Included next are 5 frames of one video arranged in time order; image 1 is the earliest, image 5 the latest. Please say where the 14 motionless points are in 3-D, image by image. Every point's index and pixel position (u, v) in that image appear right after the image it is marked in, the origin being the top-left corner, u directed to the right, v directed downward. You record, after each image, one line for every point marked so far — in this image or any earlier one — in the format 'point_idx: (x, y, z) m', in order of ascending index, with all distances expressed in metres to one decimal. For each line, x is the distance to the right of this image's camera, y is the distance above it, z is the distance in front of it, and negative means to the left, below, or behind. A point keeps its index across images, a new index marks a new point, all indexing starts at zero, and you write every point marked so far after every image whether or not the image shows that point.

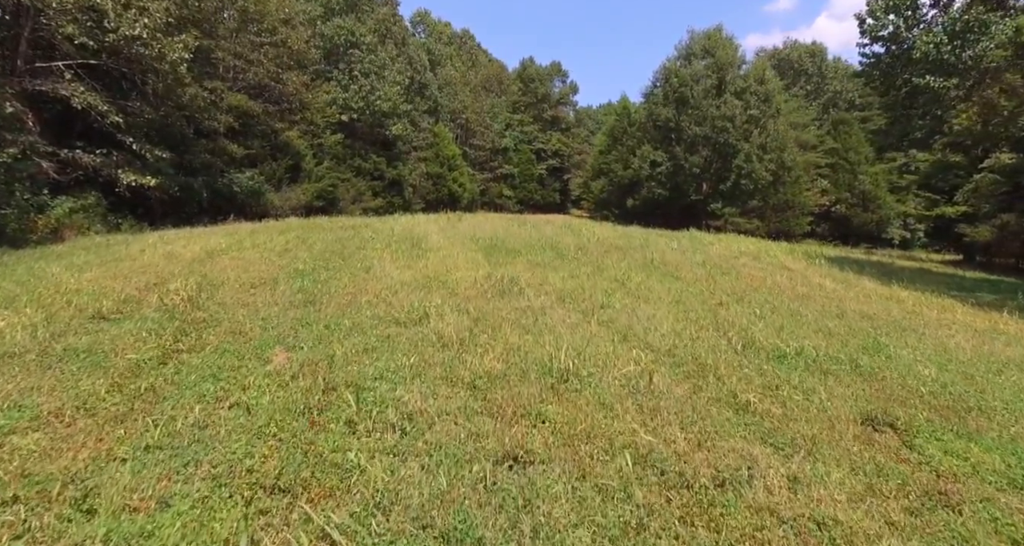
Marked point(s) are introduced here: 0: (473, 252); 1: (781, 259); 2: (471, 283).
0: (-0.7, +0.4, +9.4) m
1: (+6.1, +0.3, +12.2) m
2: (-0.5, -0.1, +6.9) m
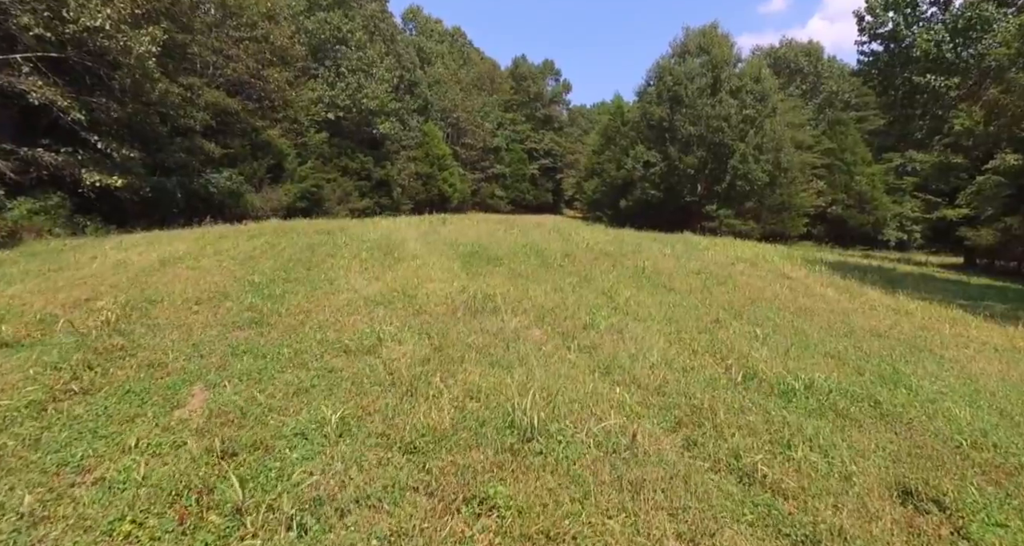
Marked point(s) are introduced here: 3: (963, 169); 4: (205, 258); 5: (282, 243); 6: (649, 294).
0: (-1.0, +0.2, +8.7) m
1: (+5.8, +0.2, +11.6) m
2: (-0.8, -0.3, +6.2) m
3: (+15.8, +3.6, +18.7) m
4: (-4.9, +0.2, +8.4) m
5: (-4.3, +0.6, +10.1) m
6: (+1.9, -0.3, +7.4) m
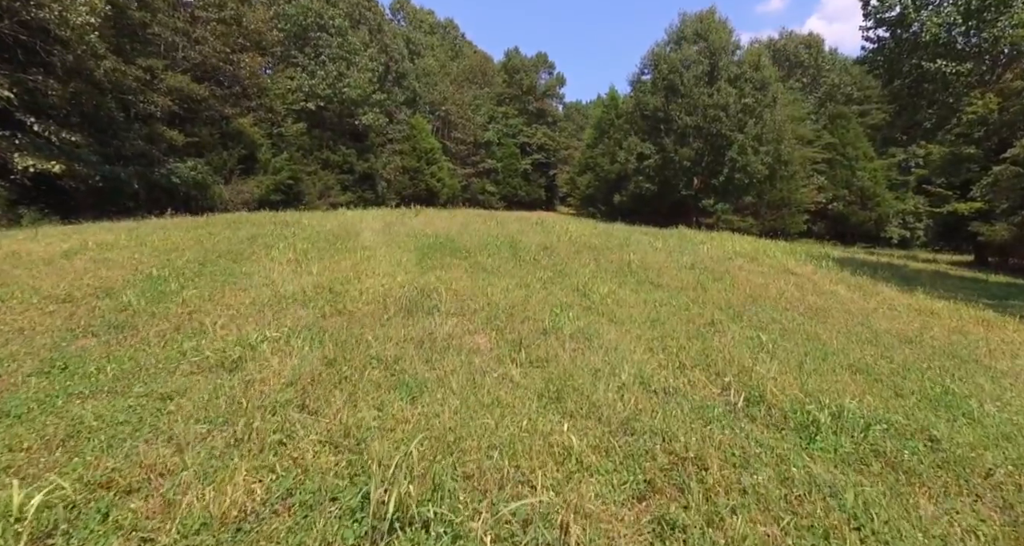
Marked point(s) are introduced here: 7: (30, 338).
0: (-1.5, +0.3, +7.5) m
1: (+5.3, +0.2, +10.4) m
2: (-1.3, -0.2, +5.0) m
3: (+15.2, +3.7, +17.6) m
4: (-5.4, +0.3, +7.3) m
5: (-4.8, +0.7, +8.9) m
6: (+1.4, -0.2, +6.2) m
7: (-3.3, -0.5, +3.6) m
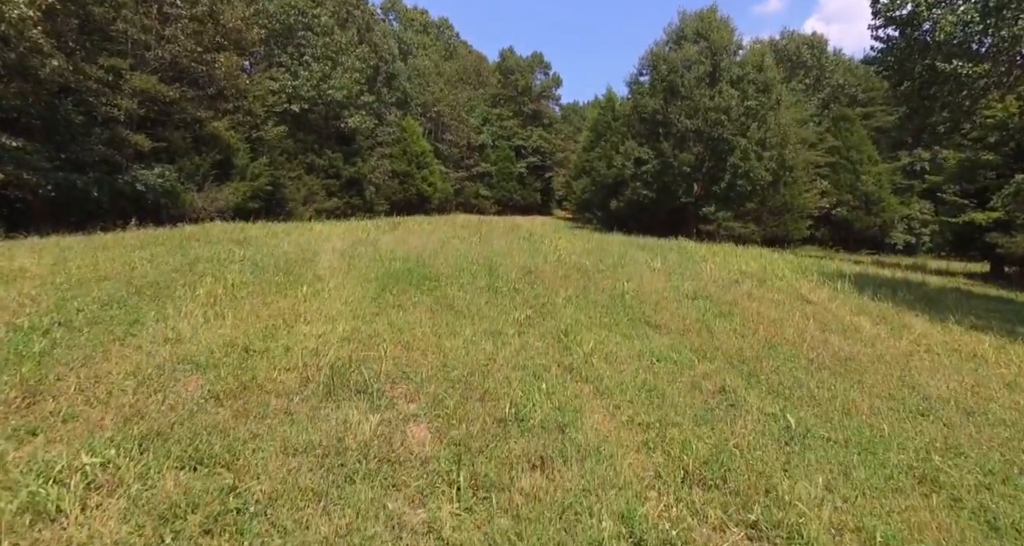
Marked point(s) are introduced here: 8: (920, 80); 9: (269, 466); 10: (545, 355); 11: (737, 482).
0: (-1.8, -0.1, +6.5) m
1: (+4.9, -0.2, +9.4) m
2: (-1.6, -0.6, +4.0) m
3: (+14.9, +3.3, +16.6) m
4: (-5.7, -0.1, +6.2) m
5: (-5.2, +0.2, +7.8) m
6: (+1.1, -0.6, +5.1) m
7: (-3.6, -0.9, +2.6) m
8: (+10.3, +4.8, +13.5) m
9: (-1.2, -0.9, +2.5) m
10: (+0.3, -0.7, +4.6) m
11: (+1.2, -1.1, +2.8) m
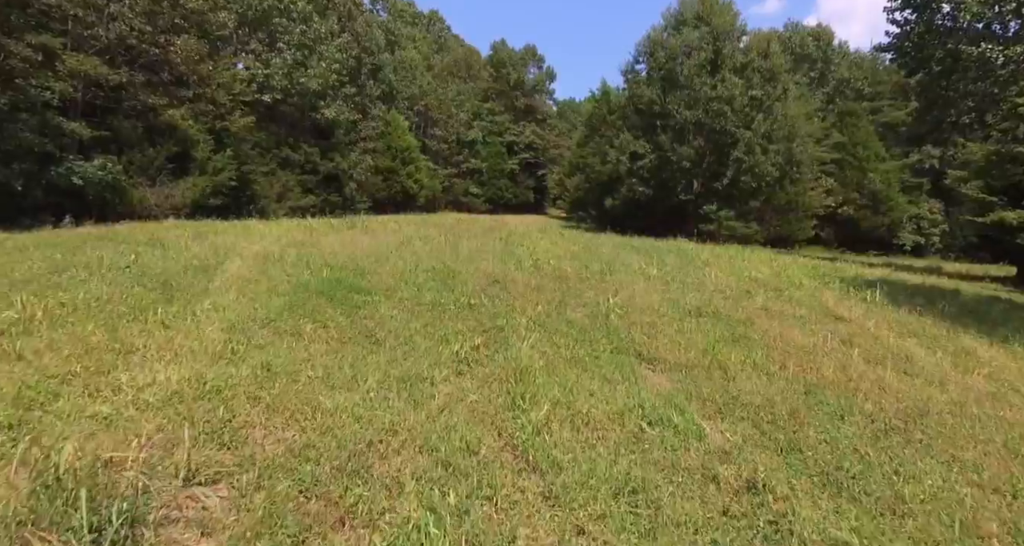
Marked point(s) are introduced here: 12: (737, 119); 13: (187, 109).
0: (-2.3, -0.2, +4.9) m
1: (+4.5, -0.3, +7.8) m
2: (-2.1, -0.8, +2.4) m
3: (+14.4, +3.1, +15.0) m
4: (-6.1, -0.2, +4.6) m
5: (-5.6, +0.1, +6.2) m
6: (+0.6, -0.8, +3.6) m
7: (-4.0, -1.0, +0.9) m
8: (+9.8, +4.7, +11.9) m
9: (-1.6, -1.0, +0.9) m
10: (-0.2, -0.8, +3.0) m
11: (+0.7, -1.2, +1.2) m
12: (+8.0, +5.5, +19.1) m
13: (-11.1, +5.6, +18.2) m
